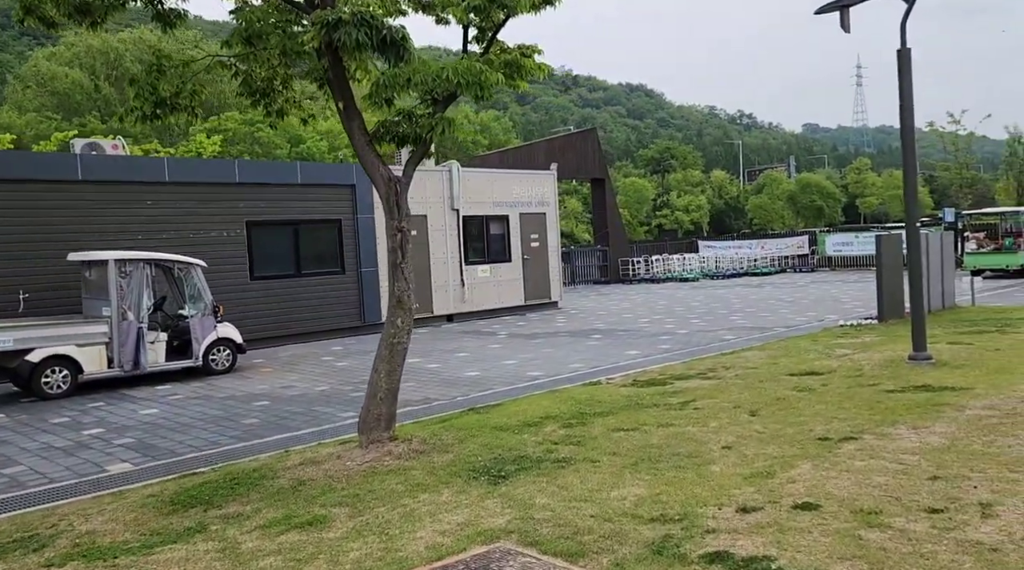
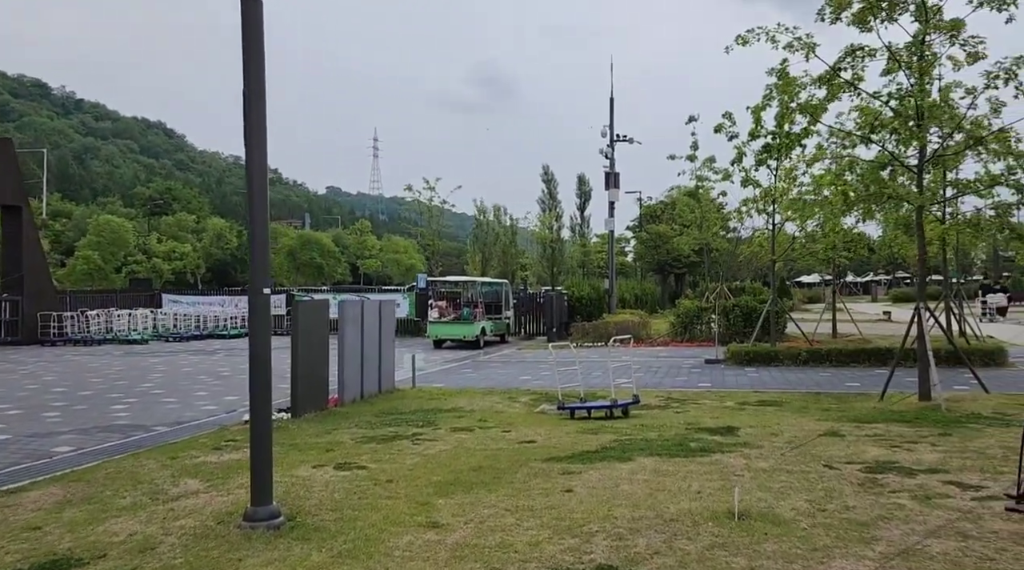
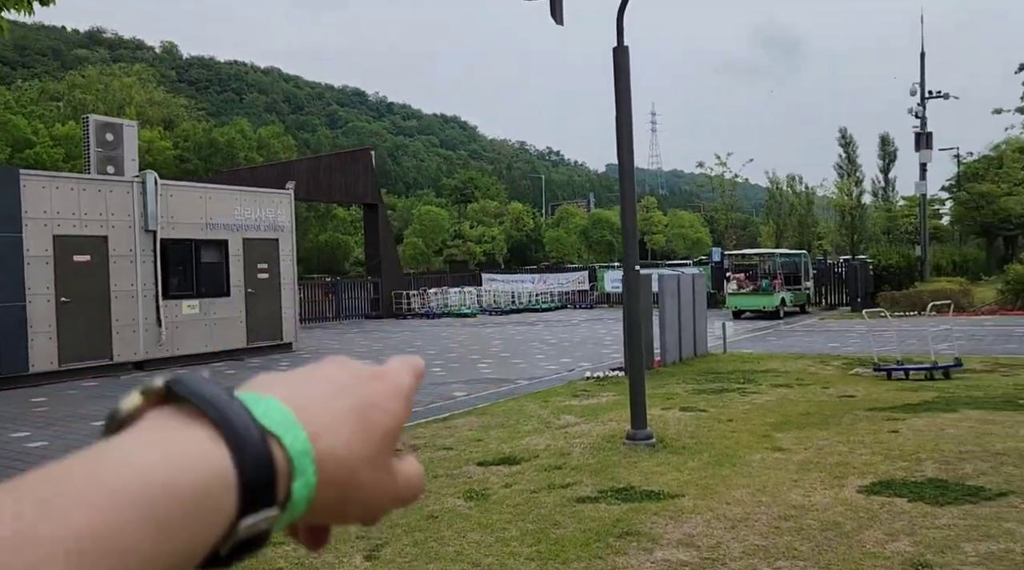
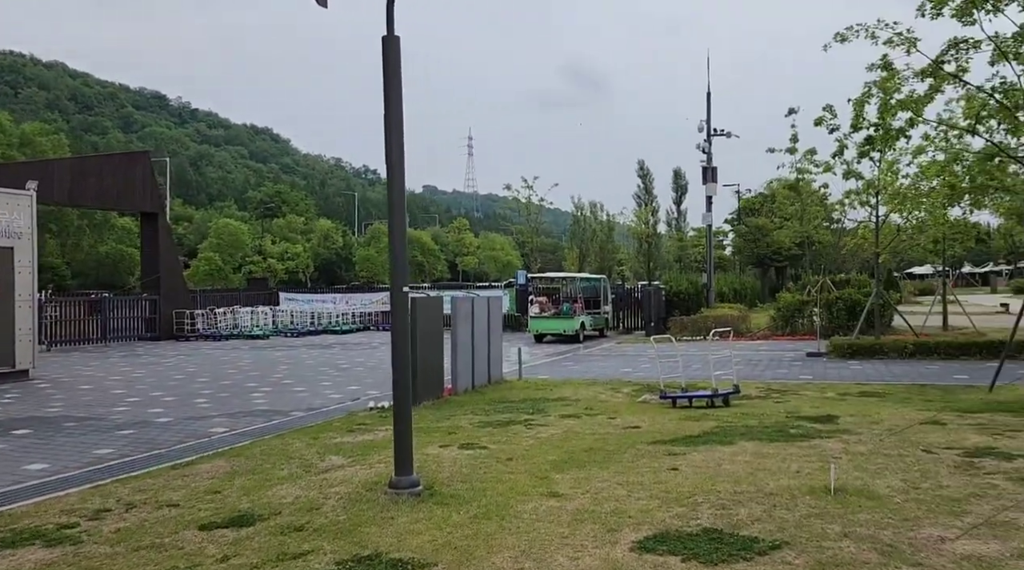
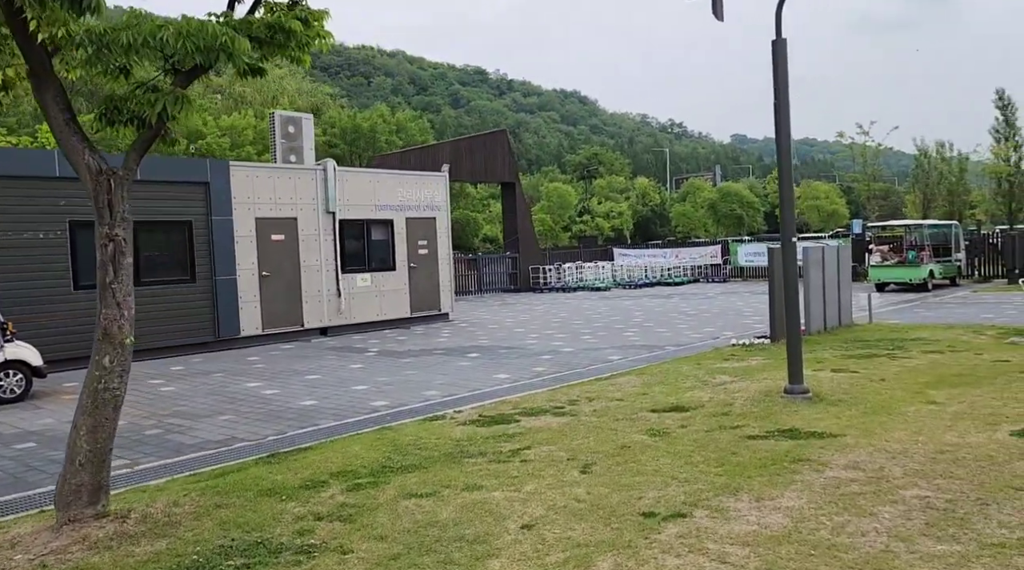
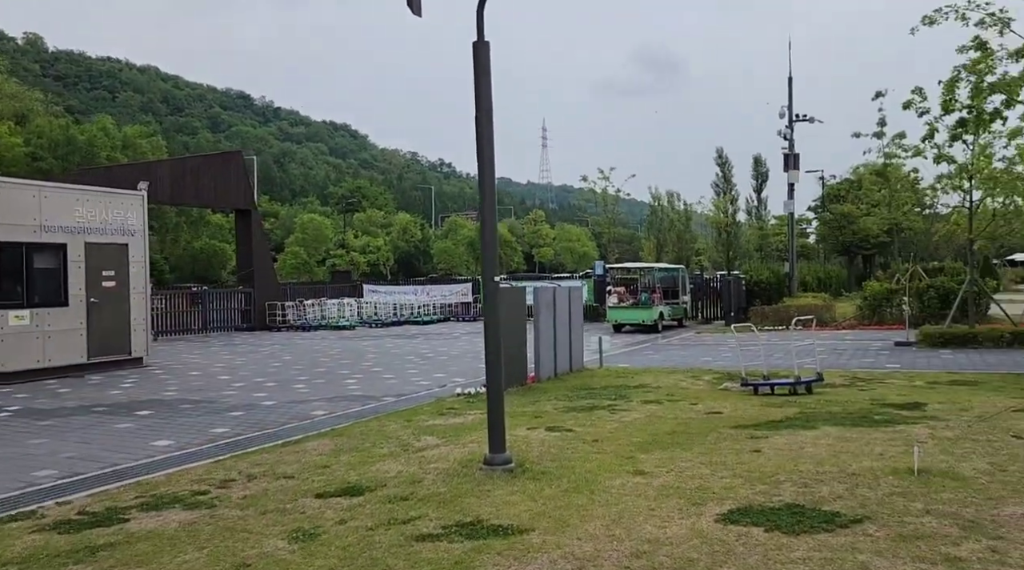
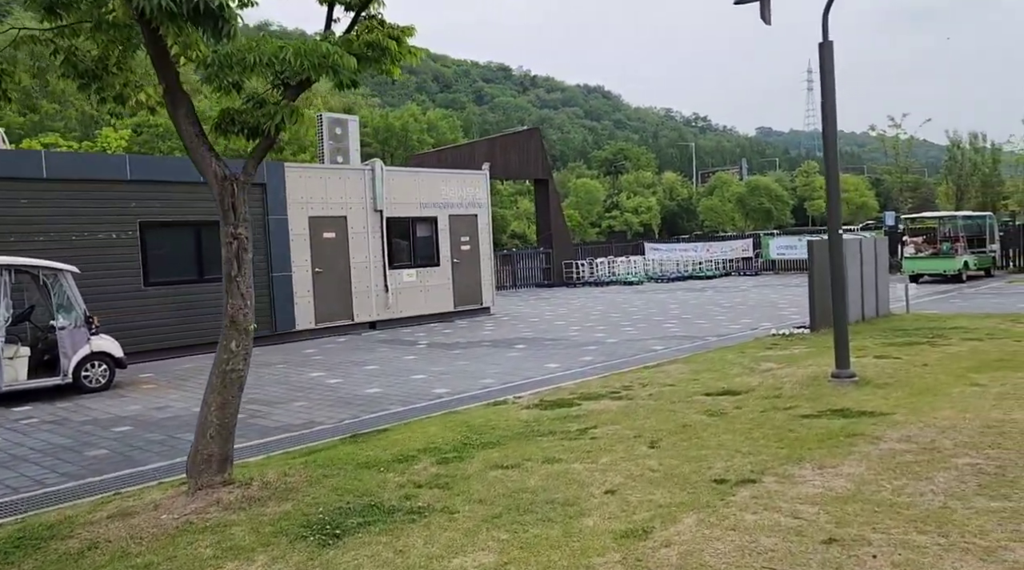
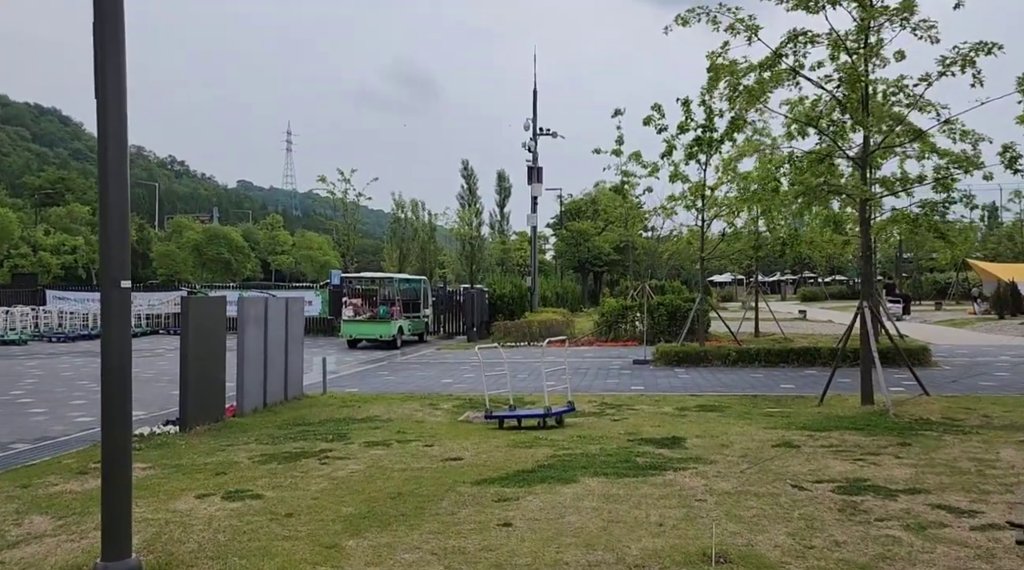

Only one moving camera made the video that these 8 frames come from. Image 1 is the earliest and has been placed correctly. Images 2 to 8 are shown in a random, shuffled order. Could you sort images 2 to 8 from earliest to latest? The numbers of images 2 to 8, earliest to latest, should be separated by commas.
7, 5, 3, 6, 4, 2, 8
